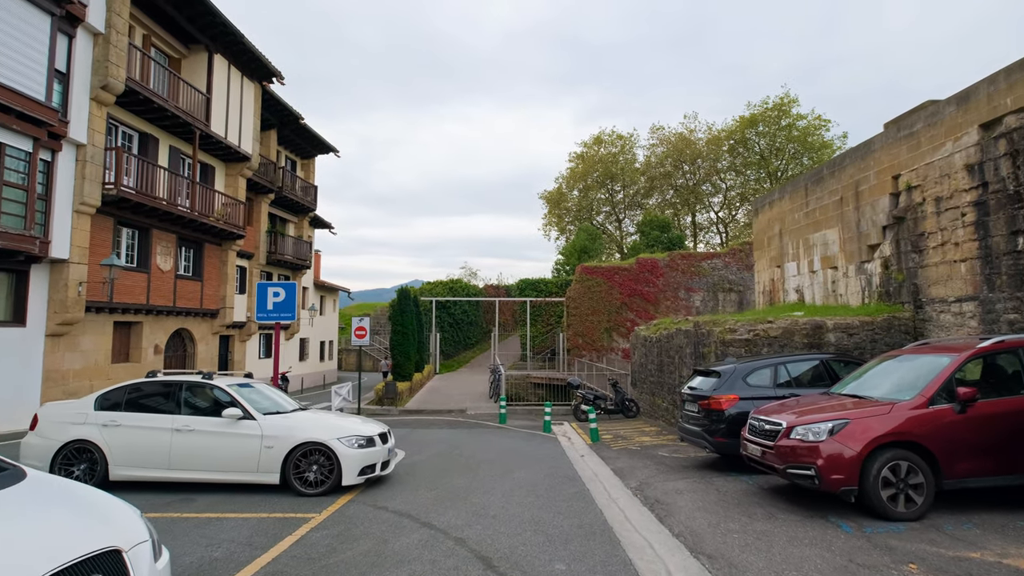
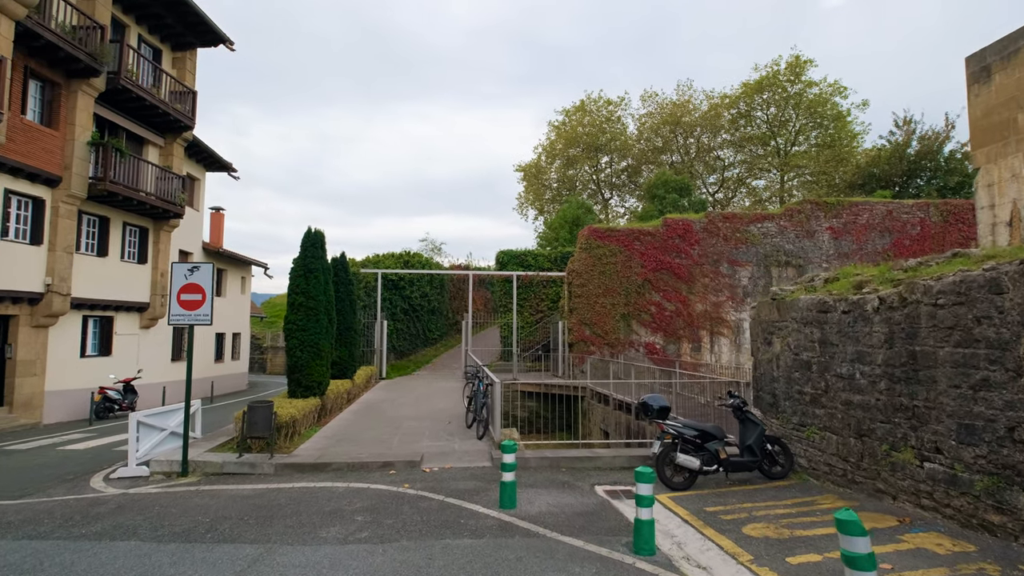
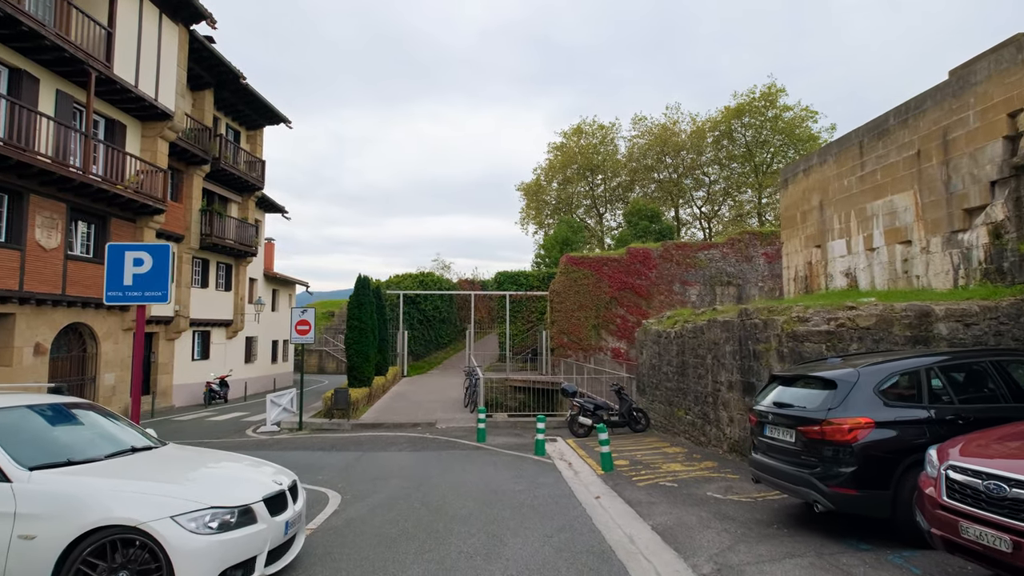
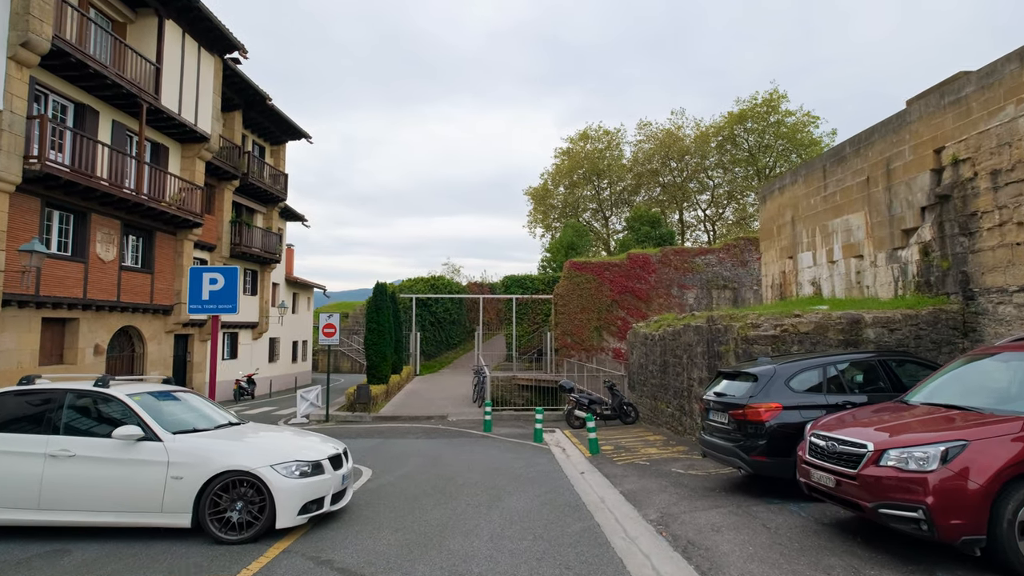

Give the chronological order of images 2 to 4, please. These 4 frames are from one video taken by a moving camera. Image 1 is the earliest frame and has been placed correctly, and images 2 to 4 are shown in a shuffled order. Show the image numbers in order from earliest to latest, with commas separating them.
4, 3, 2
